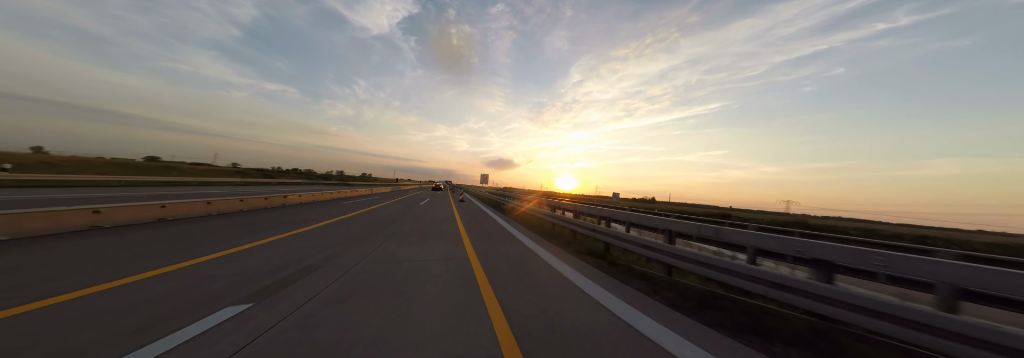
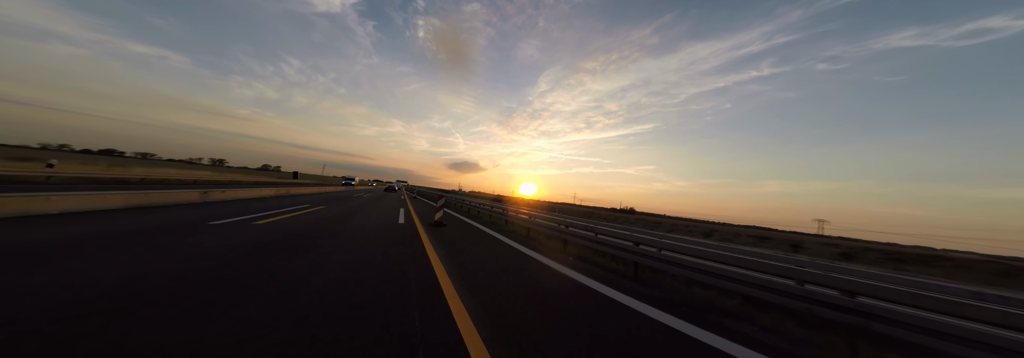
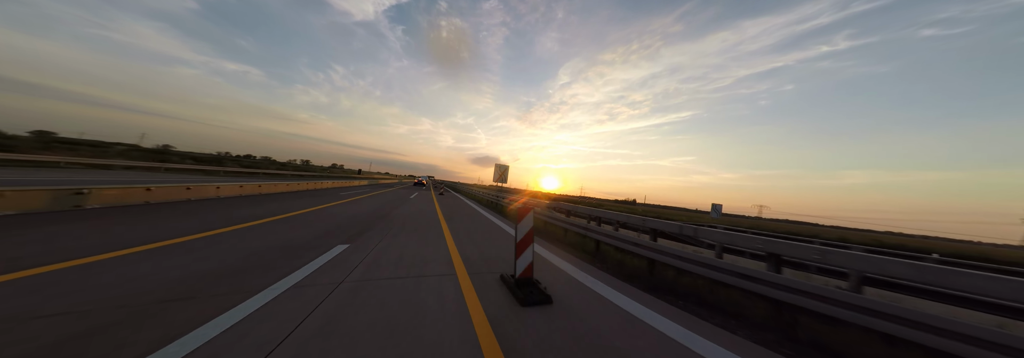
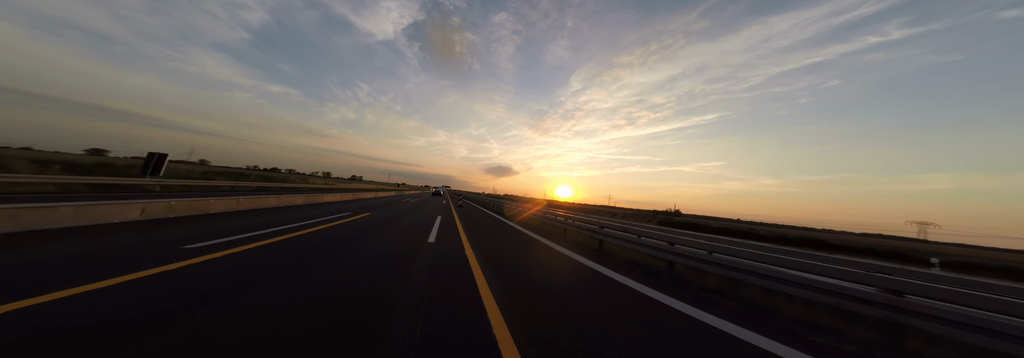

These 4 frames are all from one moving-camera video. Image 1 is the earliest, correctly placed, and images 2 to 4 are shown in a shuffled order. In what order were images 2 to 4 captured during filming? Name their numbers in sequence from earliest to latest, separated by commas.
3, 4, 2
